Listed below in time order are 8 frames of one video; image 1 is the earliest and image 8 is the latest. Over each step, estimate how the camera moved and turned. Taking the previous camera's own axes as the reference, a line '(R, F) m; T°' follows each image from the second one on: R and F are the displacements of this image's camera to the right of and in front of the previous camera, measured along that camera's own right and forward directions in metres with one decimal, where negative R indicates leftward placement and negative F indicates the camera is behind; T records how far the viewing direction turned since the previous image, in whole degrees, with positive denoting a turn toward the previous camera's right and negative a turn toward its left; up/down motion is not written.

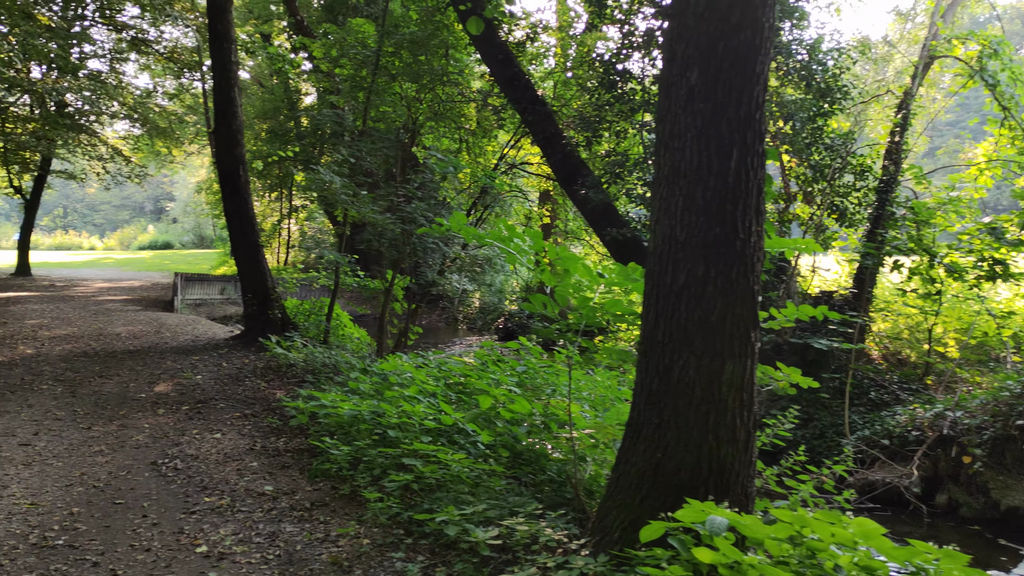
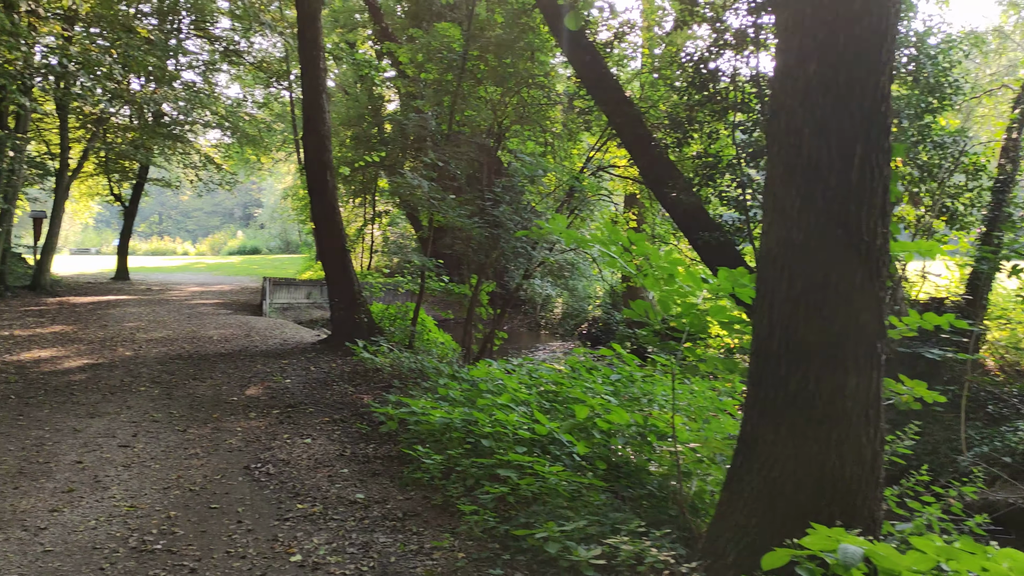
(-0.1, +0.1) m; -5°
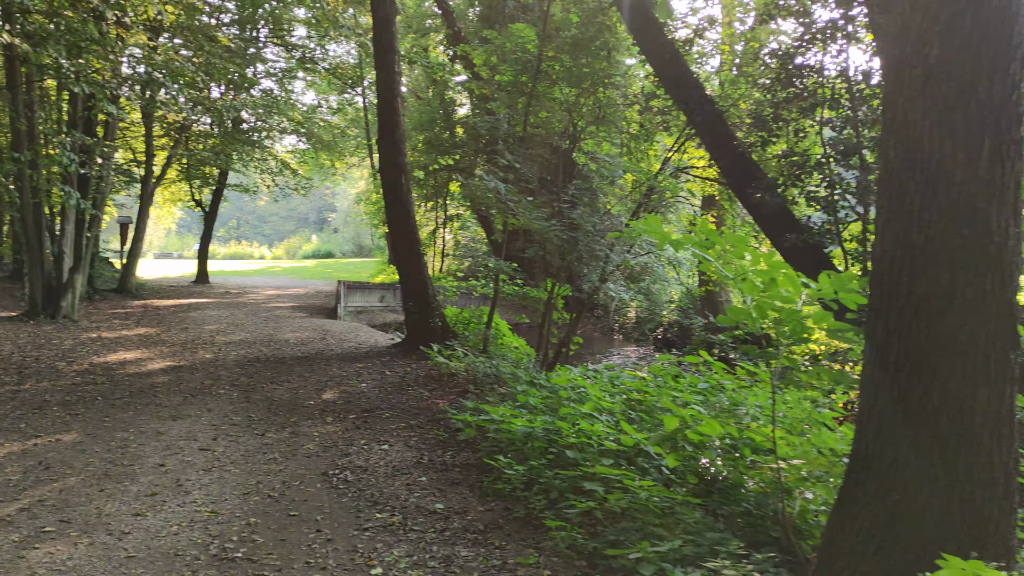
(-0.1, +0.1) m; -5°
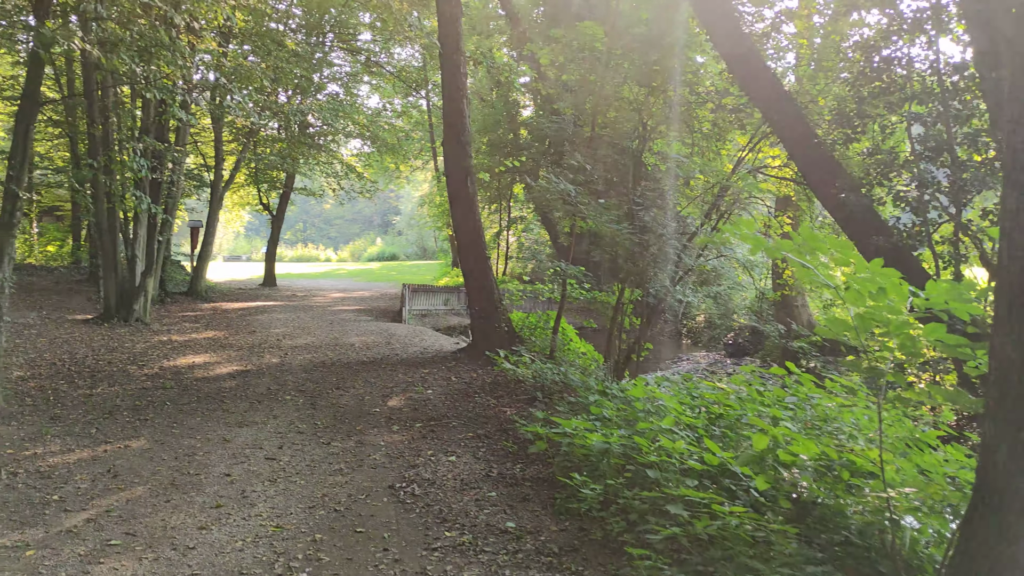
(0.0, +0.2) m; -4°
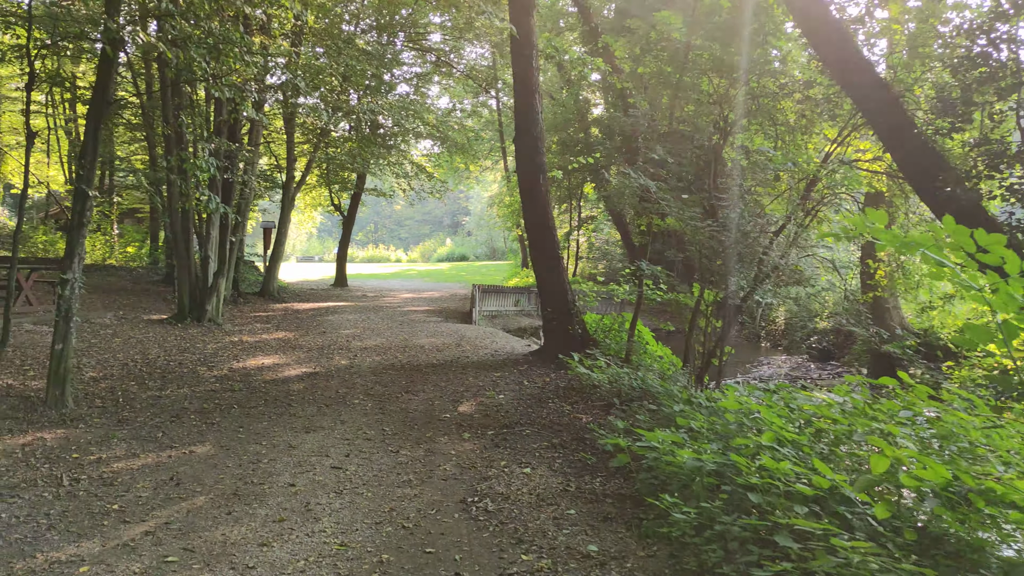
(0.0, +0.3) m; -5°
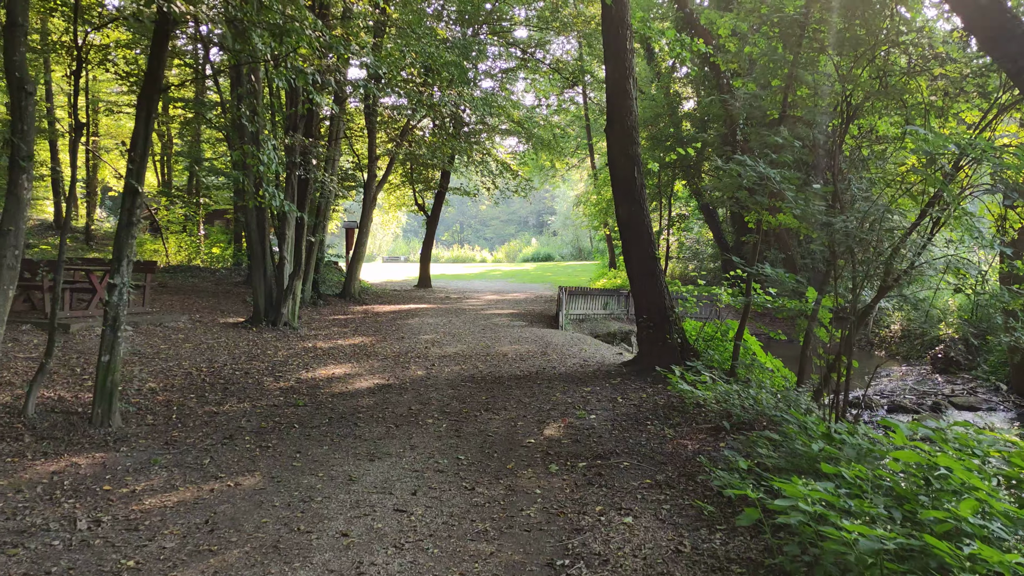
(0.0, +0.7) m; -6°
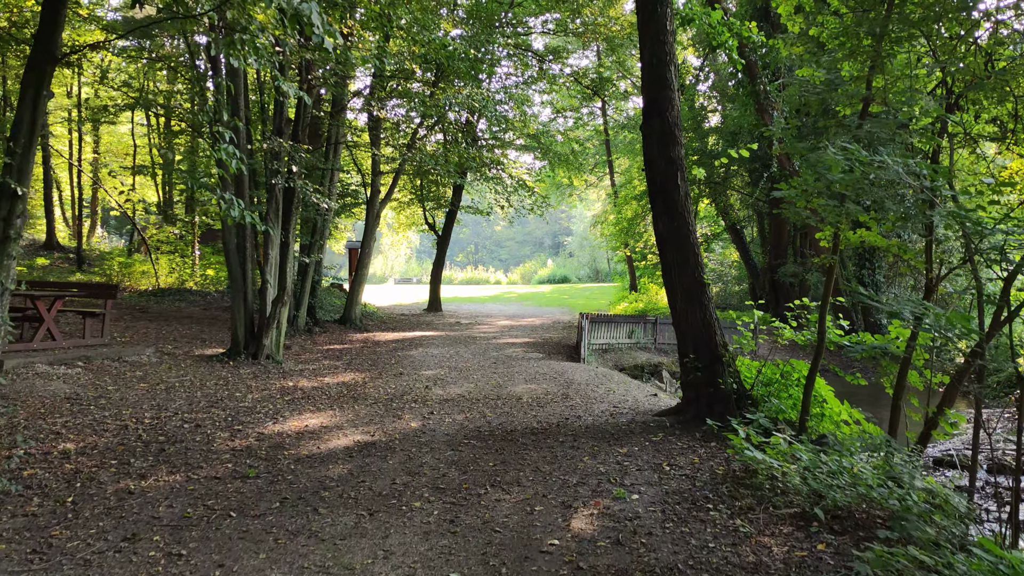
(0.0, +1.2) m; -1°
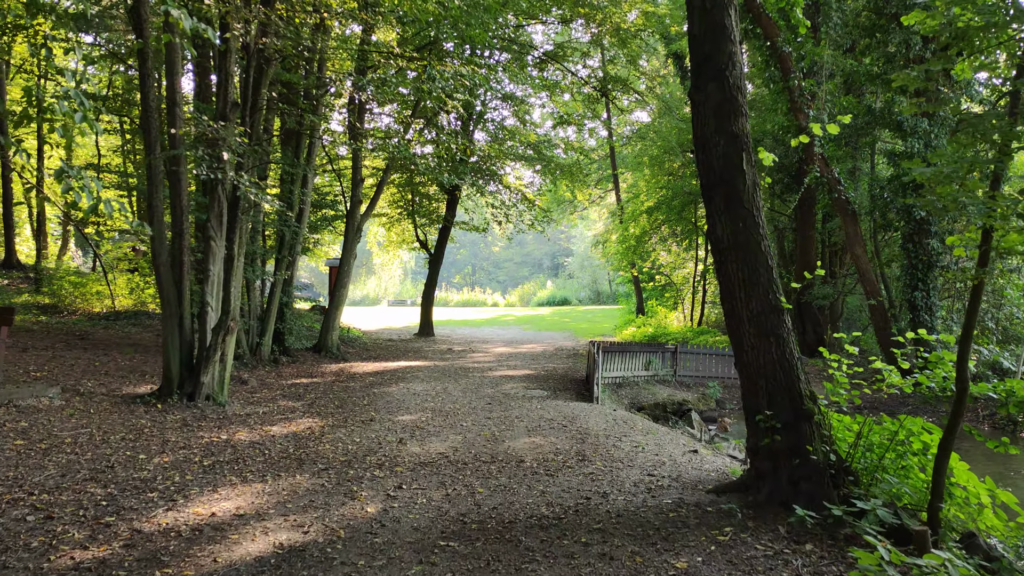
(0.0, +1.6) m; 0°
